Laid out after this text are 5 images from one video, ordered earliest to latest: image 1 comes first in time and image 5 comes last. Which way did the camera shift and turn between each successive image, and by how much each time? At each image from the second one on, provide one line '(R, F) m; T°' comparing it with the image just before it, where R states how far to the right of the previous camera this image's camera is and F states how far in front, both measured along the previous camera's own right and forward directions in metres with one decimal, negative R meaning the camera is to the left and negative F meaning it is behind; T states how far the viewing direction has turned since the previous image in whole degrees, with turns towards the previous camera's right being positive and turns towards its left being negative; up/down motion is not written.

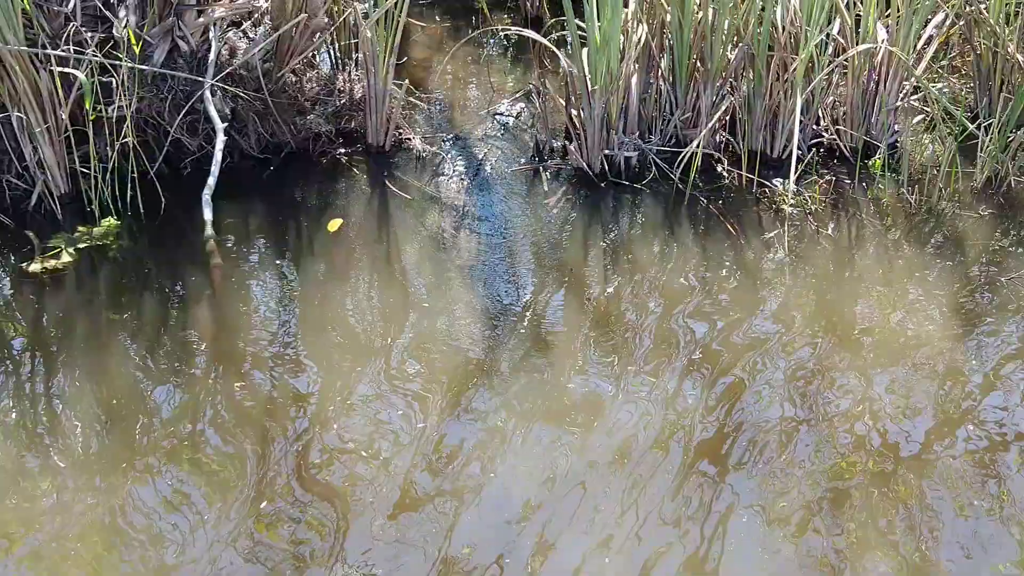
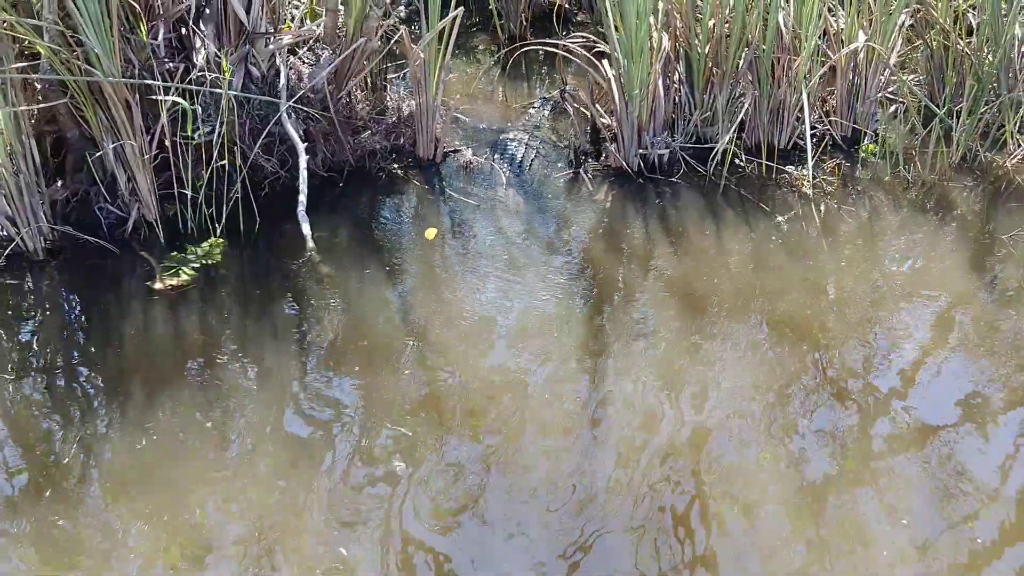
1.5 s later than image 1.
(-0.6, -0.2) m; +8°
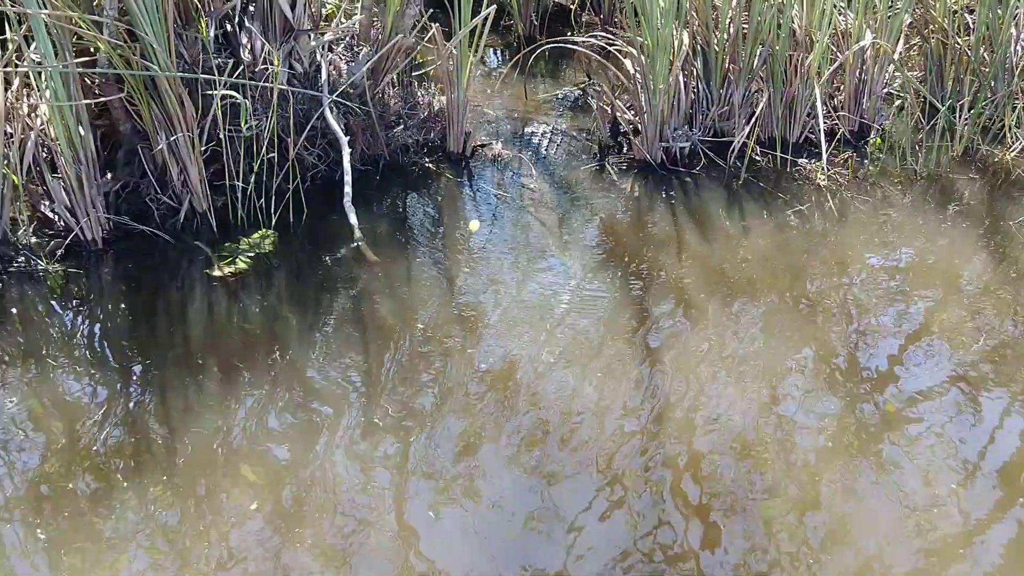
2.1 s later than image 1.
(-0.2, -0.1) m; +2°
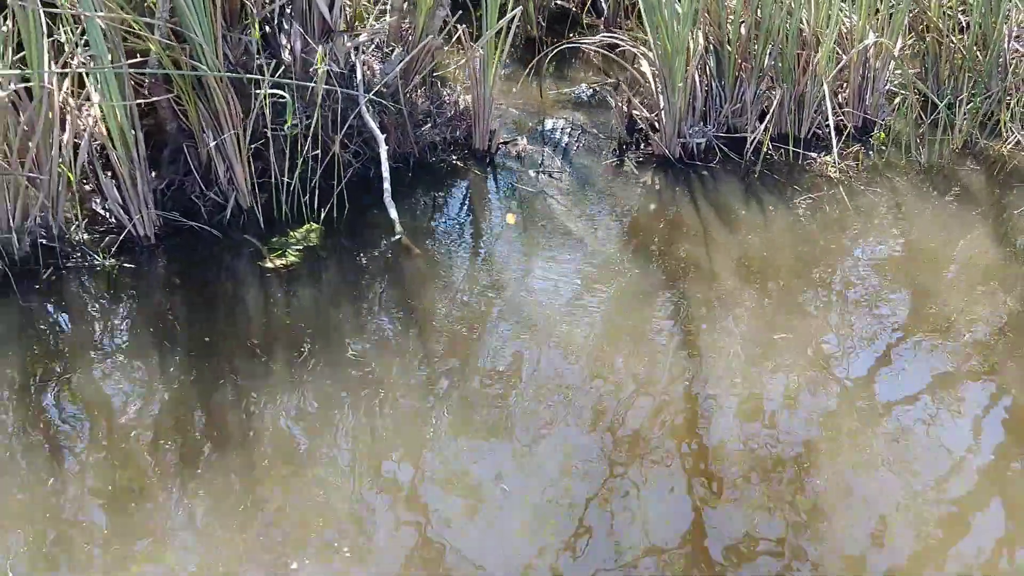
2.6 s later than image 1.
(-0.2, -0.1) m; +2°
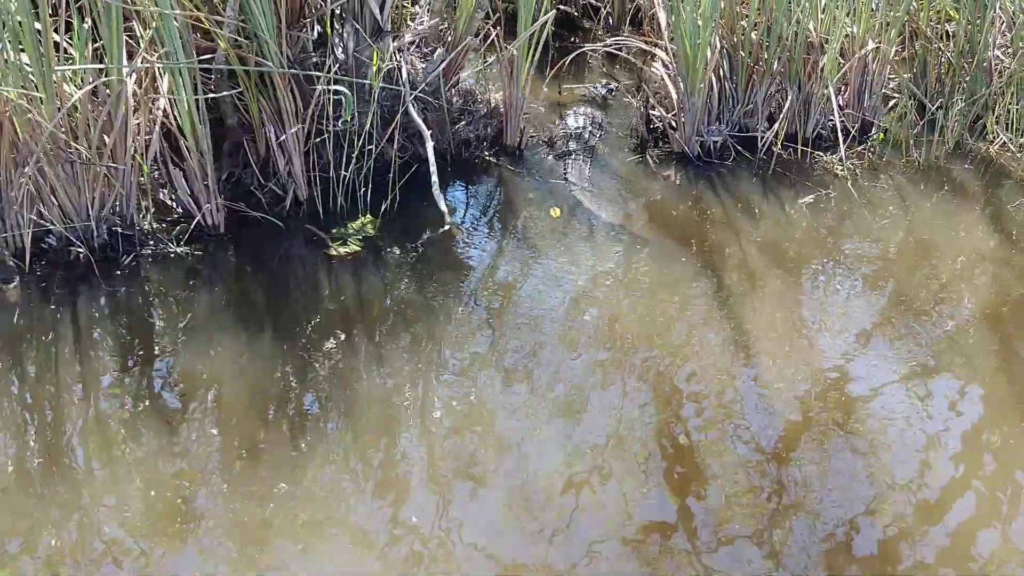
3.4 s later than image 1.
(-0.3, -0.2) m; +3°
